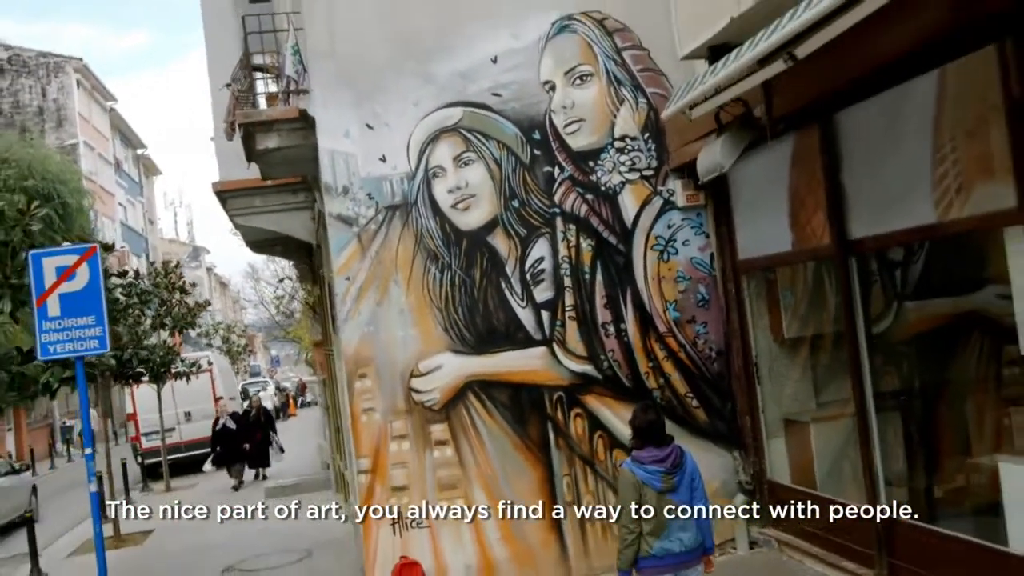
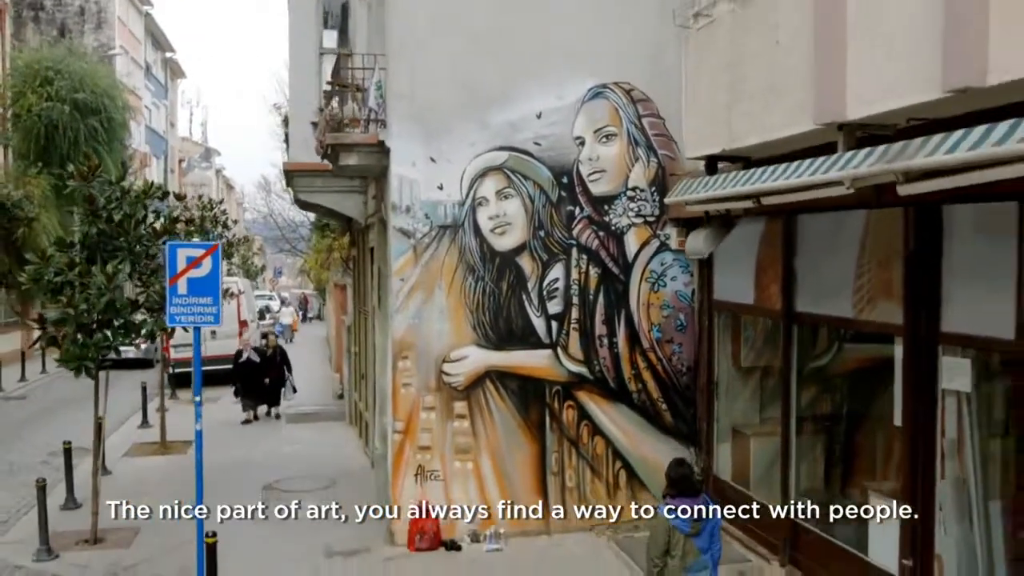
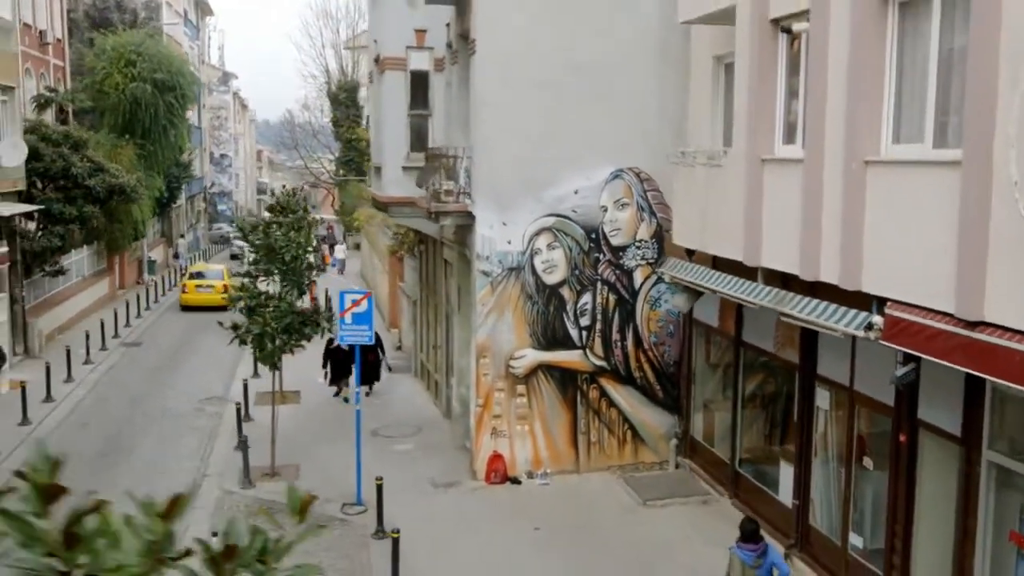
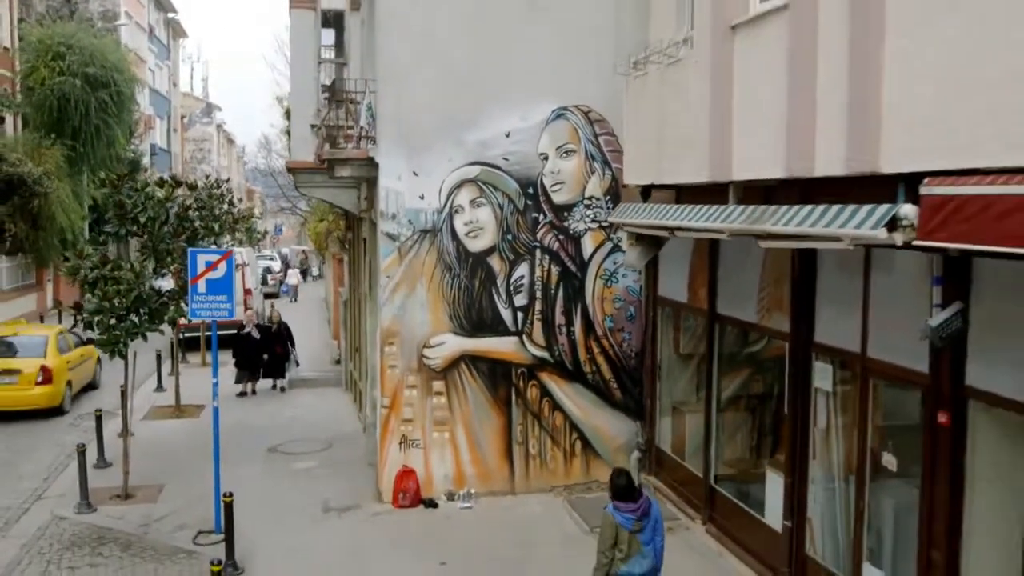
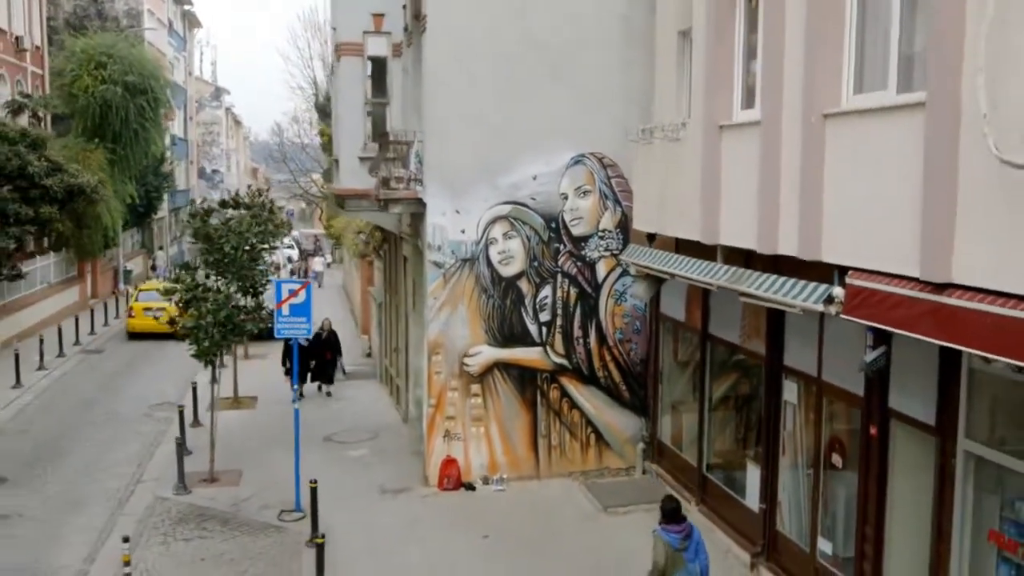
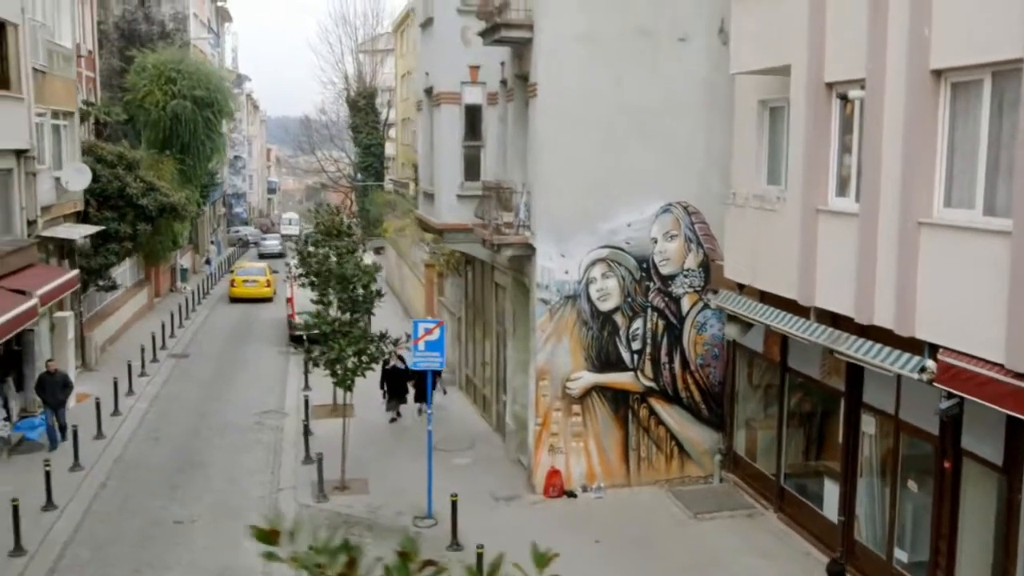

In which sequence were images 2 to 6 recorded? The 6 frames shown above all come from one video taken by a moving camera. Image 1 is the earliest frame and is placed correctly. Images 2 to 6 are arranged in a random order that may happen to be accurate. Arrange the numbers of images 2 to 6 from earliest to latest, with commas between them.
2, 4, 5, 3, 6
